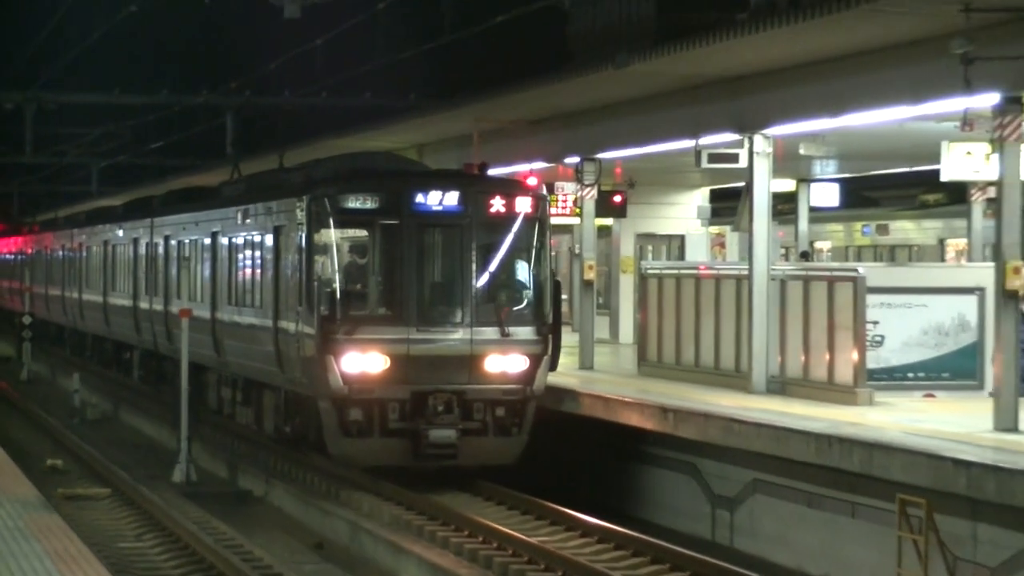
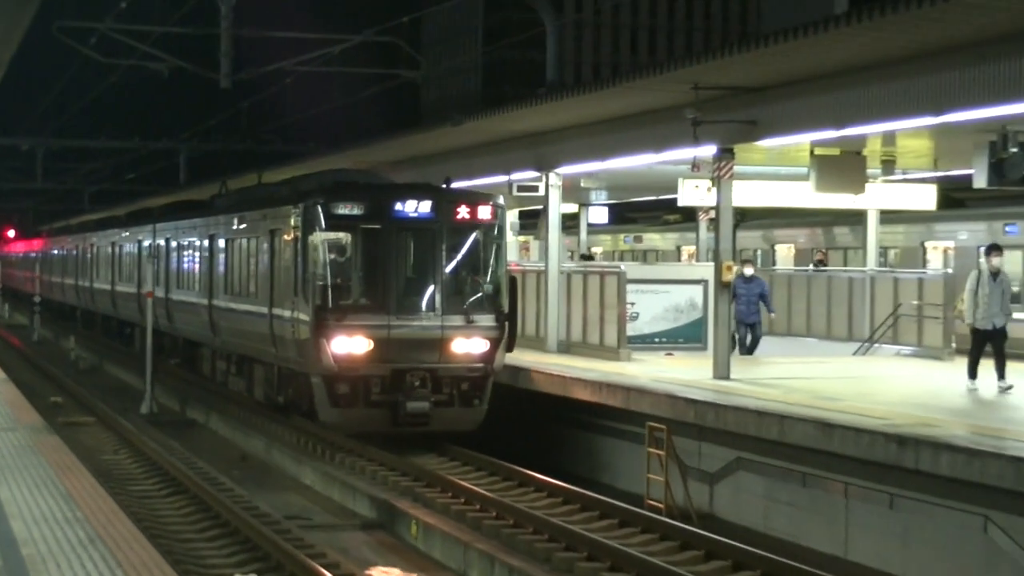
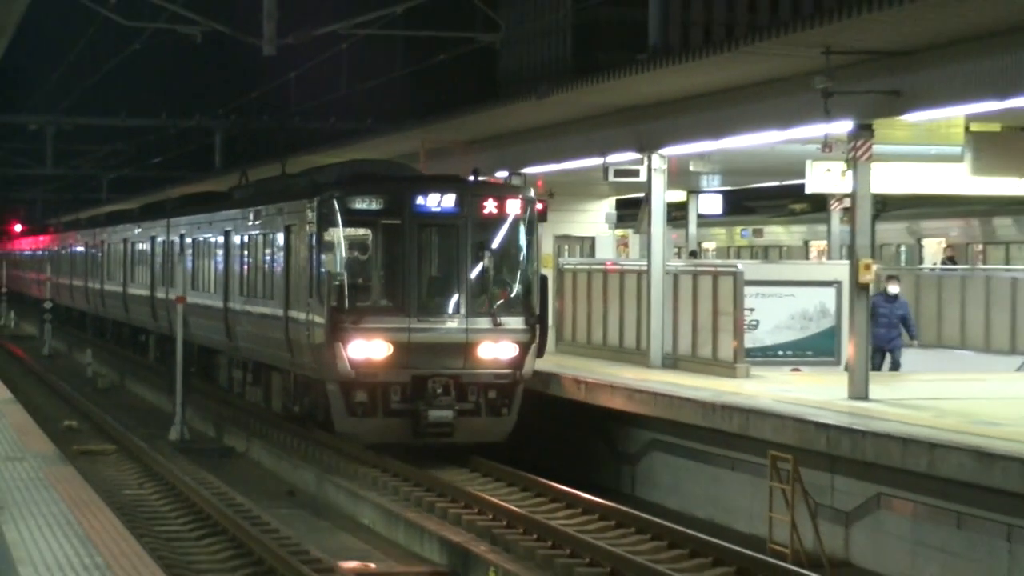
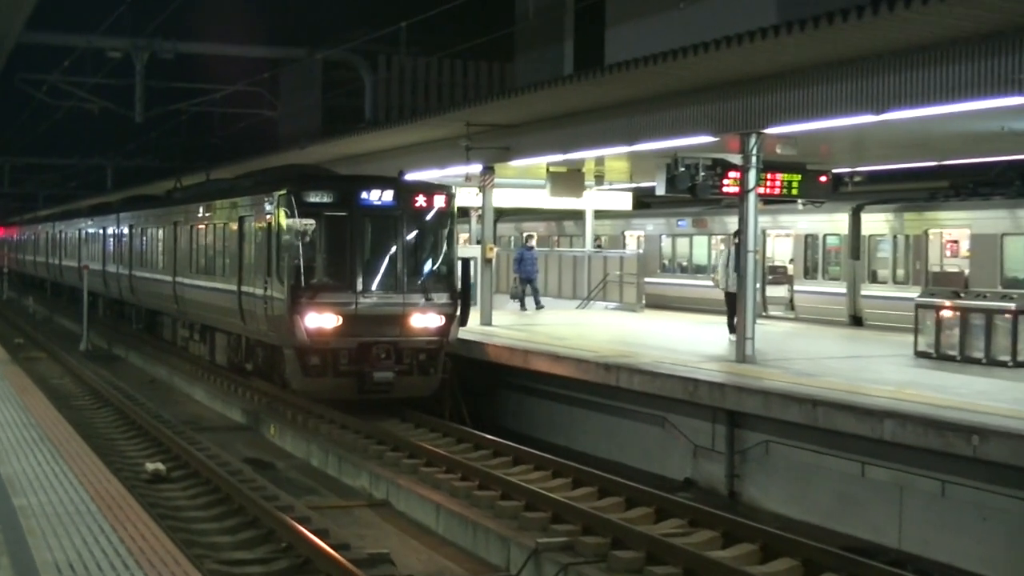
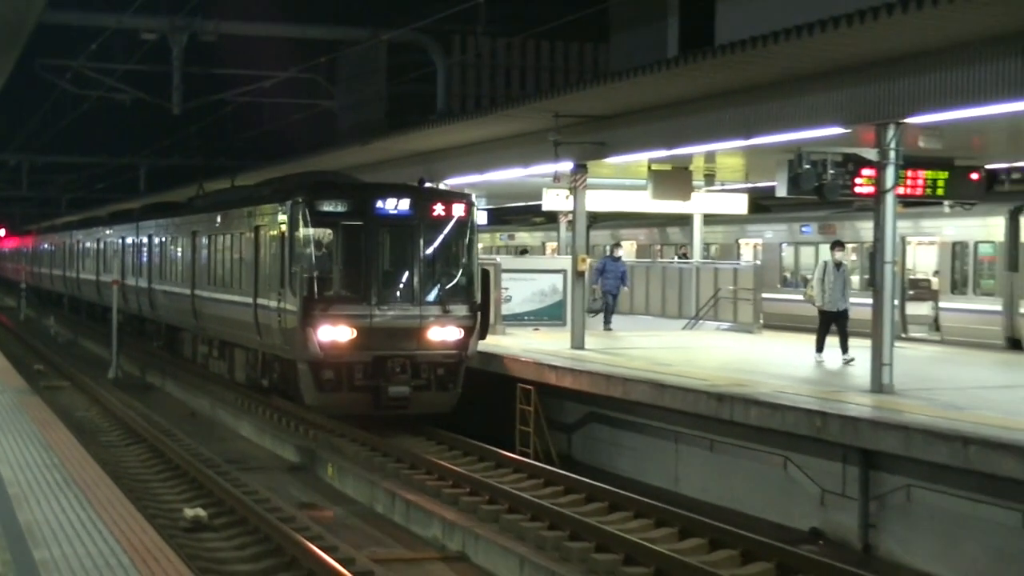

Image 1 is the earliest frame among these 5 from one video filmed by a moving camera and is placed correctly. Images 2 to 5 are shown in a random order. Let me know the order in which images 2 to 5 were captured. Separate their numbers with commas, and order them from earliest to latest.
3, 2, 5, 4
